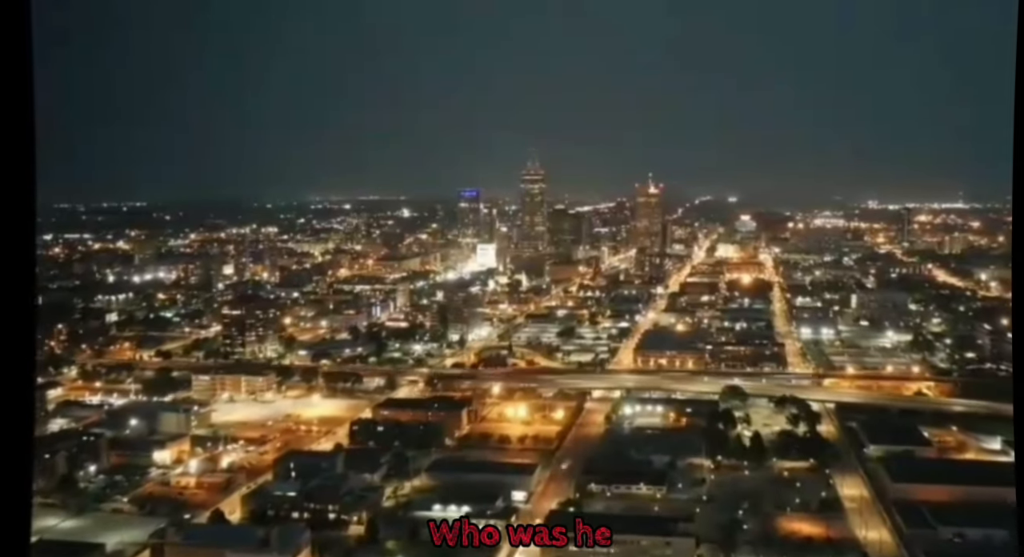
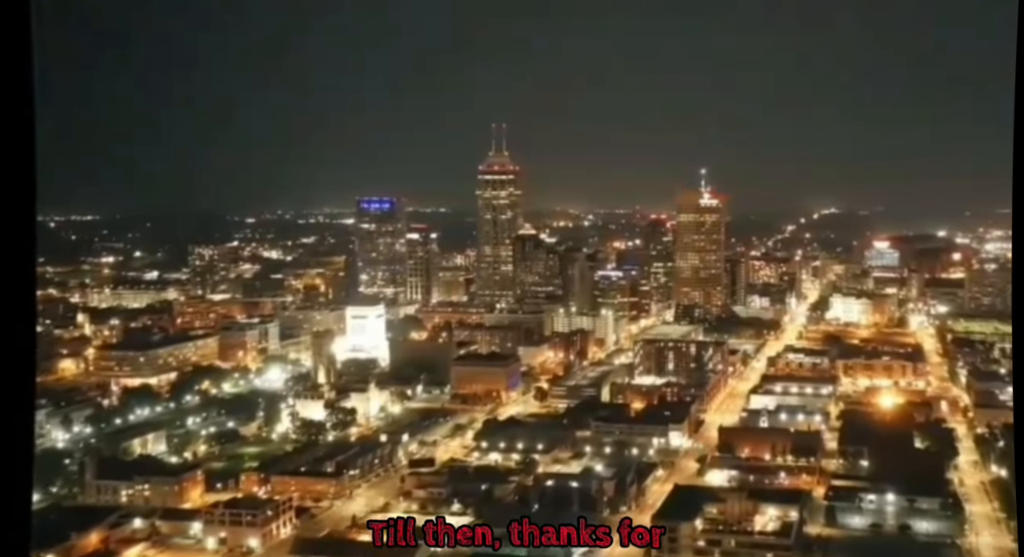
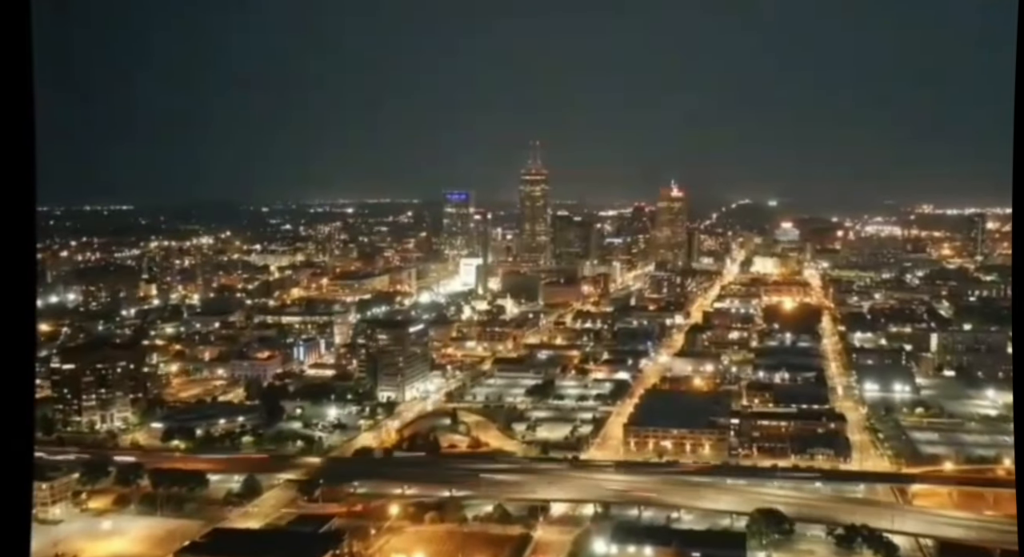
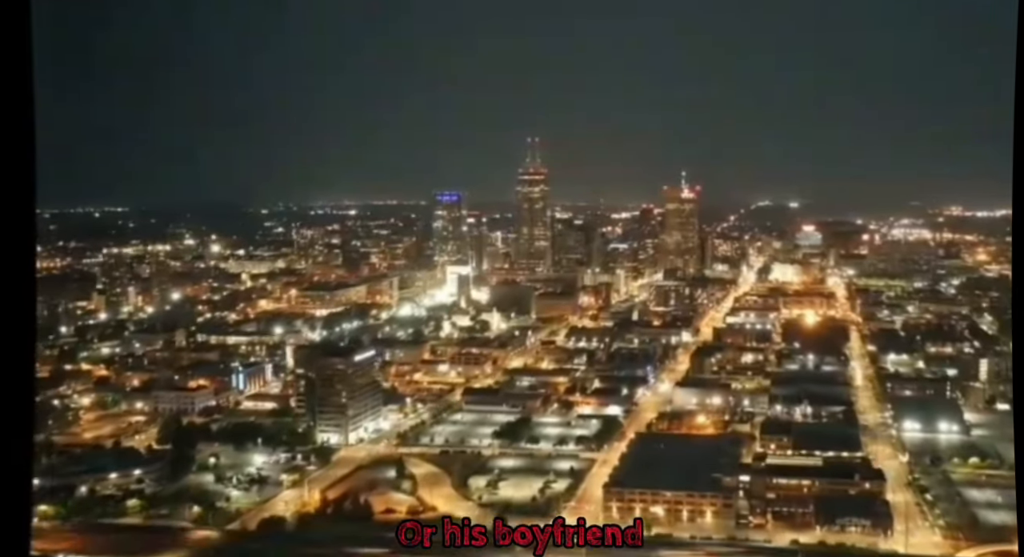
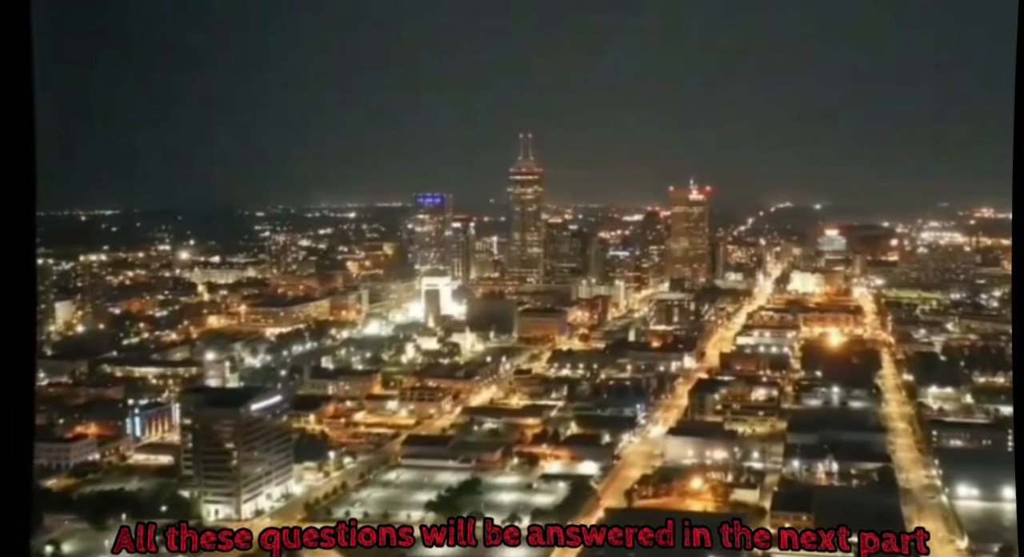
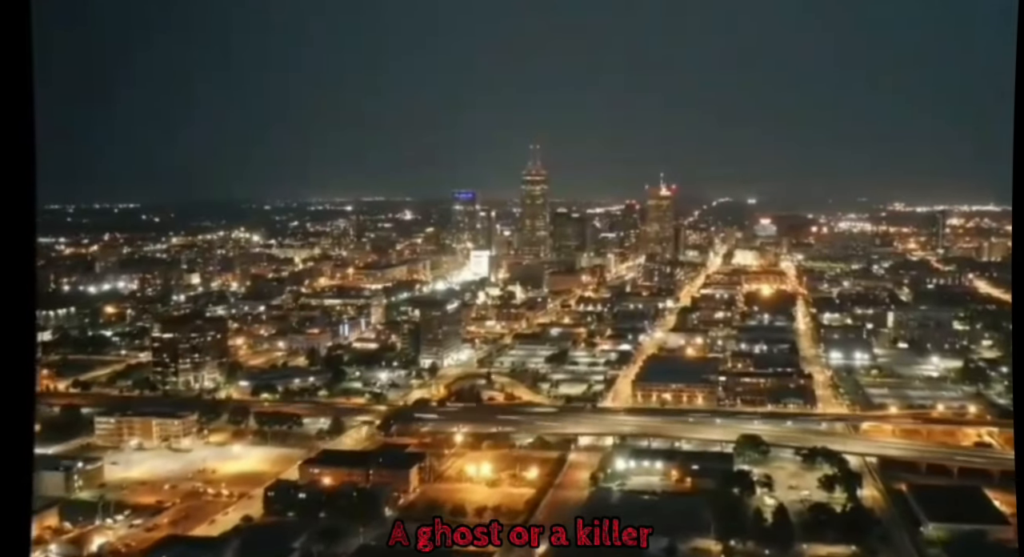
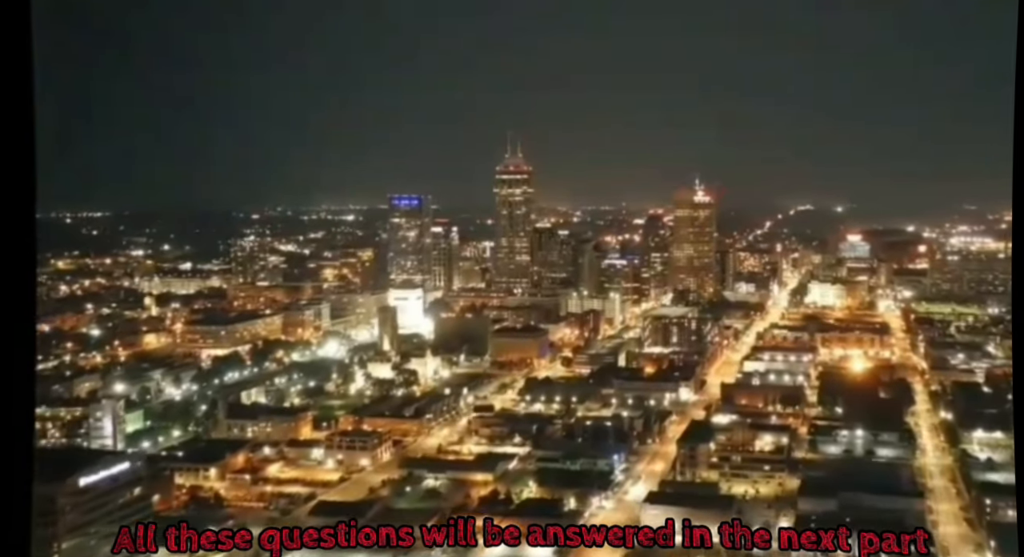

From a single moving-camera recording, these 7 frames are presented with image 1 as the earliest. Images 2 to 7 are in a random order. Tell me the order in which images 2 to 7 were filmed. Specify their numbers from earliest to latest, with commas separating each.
6, 3, 4, 5, 7, 2
